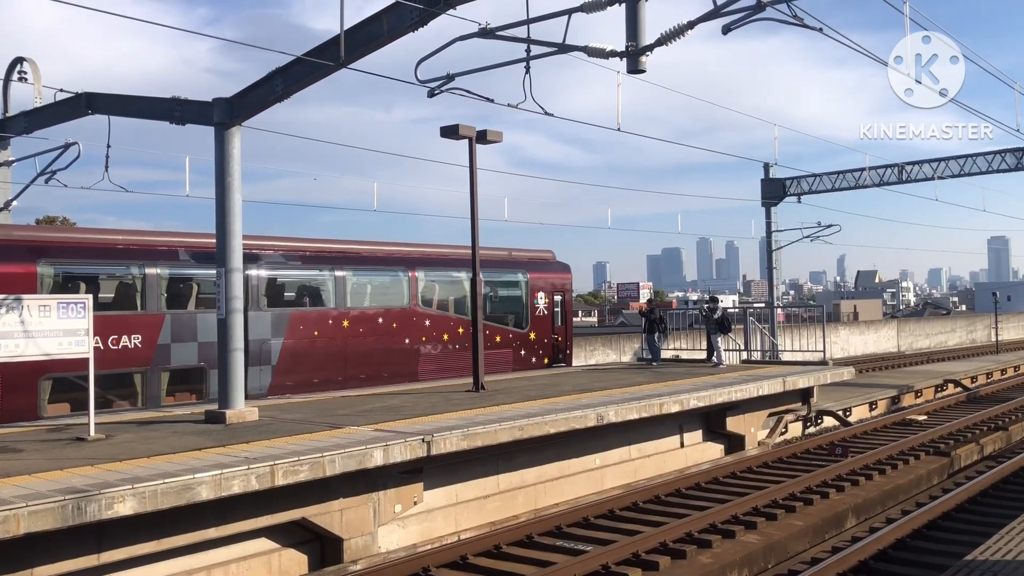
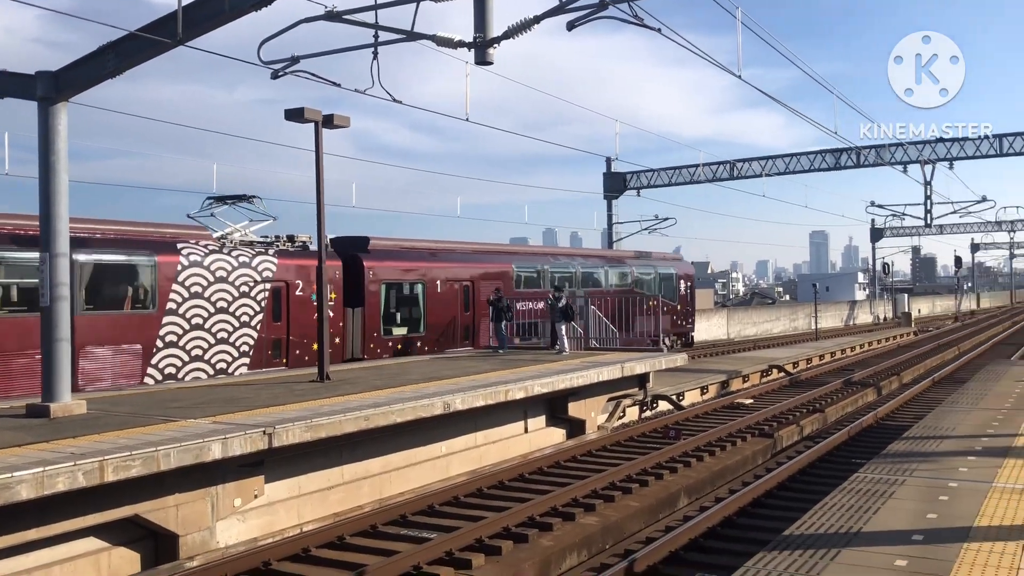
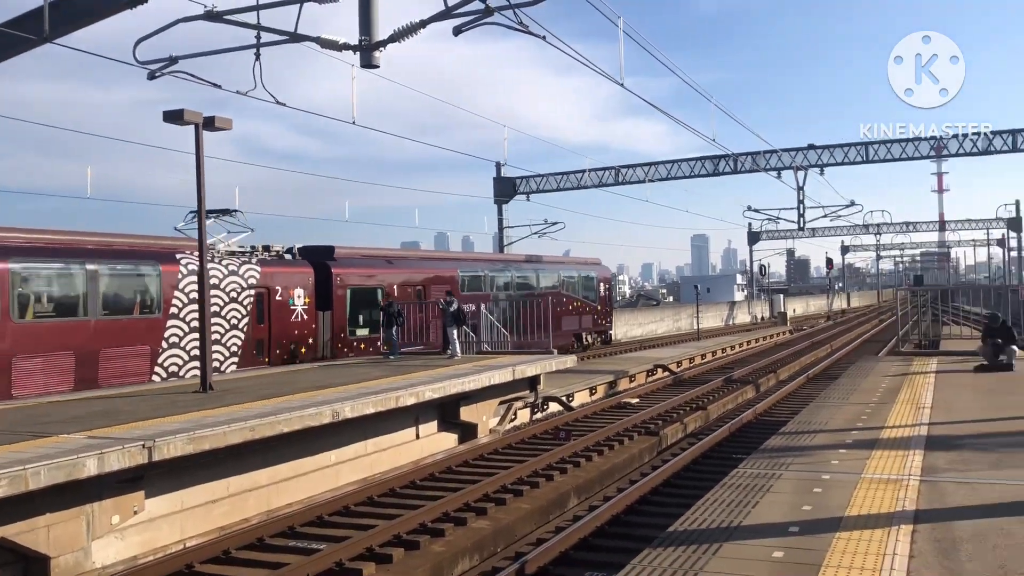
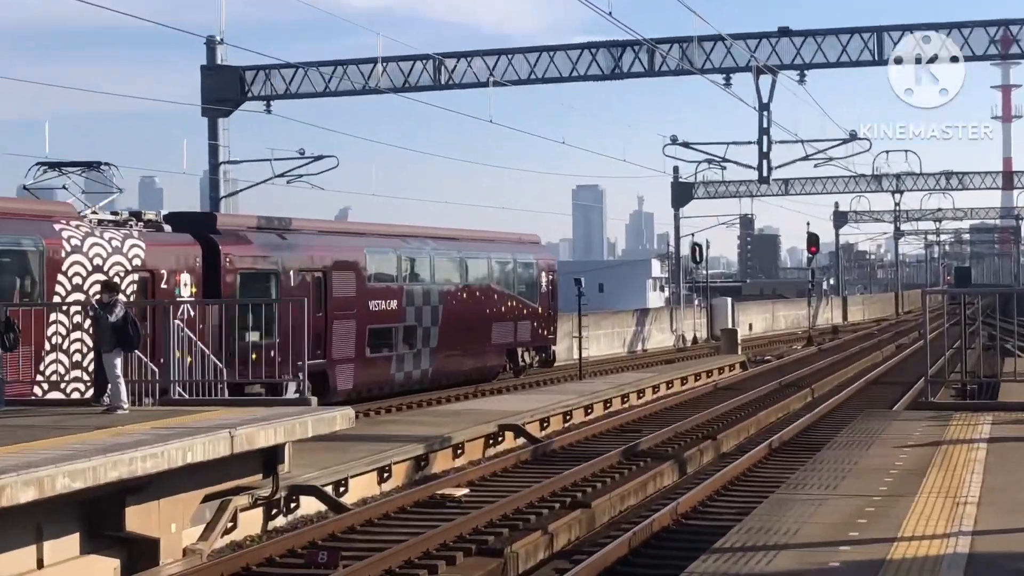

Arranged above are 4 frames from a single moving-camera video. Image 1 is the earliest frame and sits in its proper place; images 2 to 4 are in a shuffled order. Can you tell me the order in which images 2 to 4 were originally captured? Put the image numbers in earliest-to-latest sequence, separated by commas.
2, 3, 4
